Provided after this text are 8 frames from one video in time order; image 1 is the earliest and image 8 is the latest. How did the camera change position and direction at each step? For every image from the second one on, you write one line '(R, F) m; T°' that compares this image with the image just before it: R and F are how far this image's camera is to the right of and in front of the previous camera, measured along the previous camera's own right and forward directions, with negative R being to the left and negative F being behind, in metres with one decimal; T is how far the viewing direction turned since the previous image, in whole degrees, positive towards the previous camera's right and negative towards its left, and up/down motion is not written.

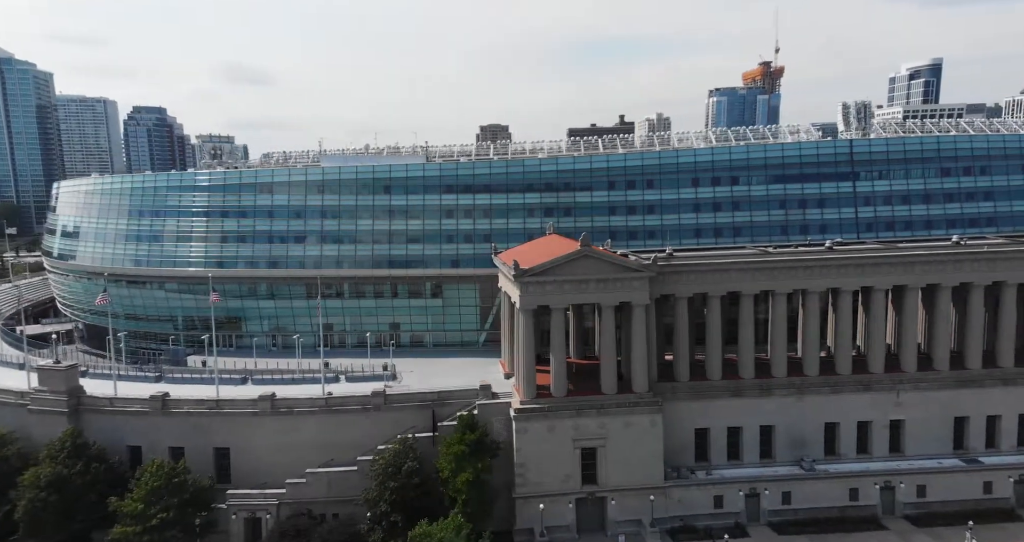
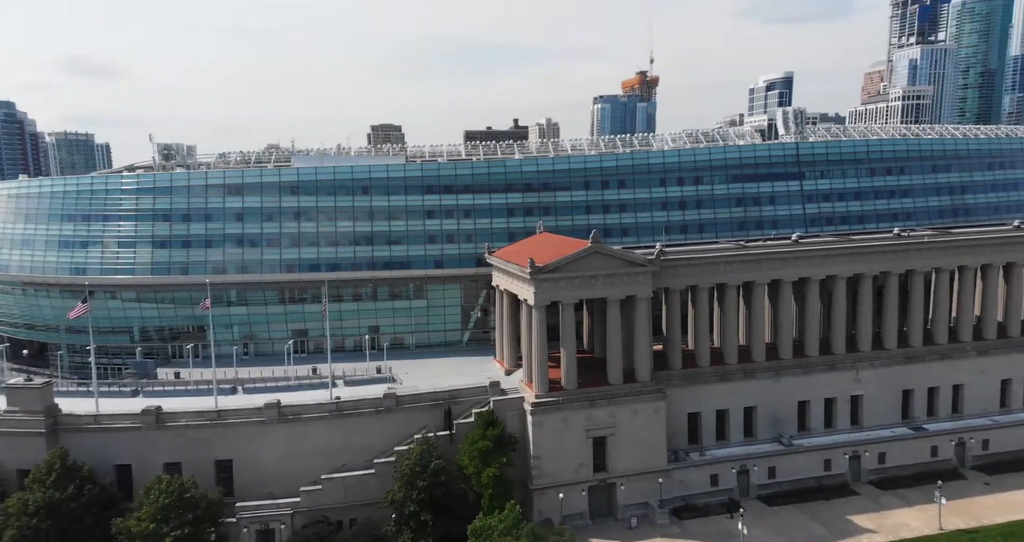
(-9.4, -0.4) m; +10°
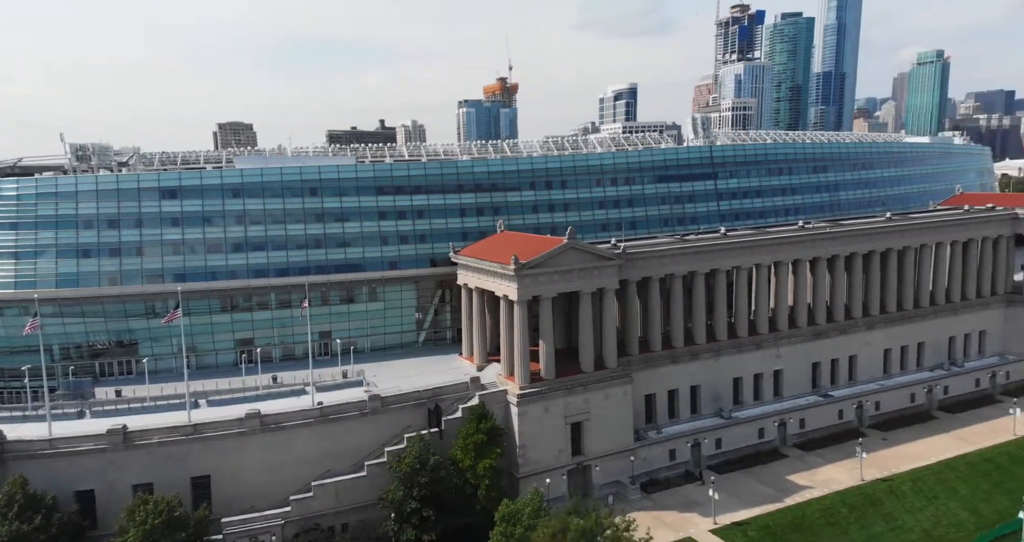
(-9.4, -0.7) m; +12°
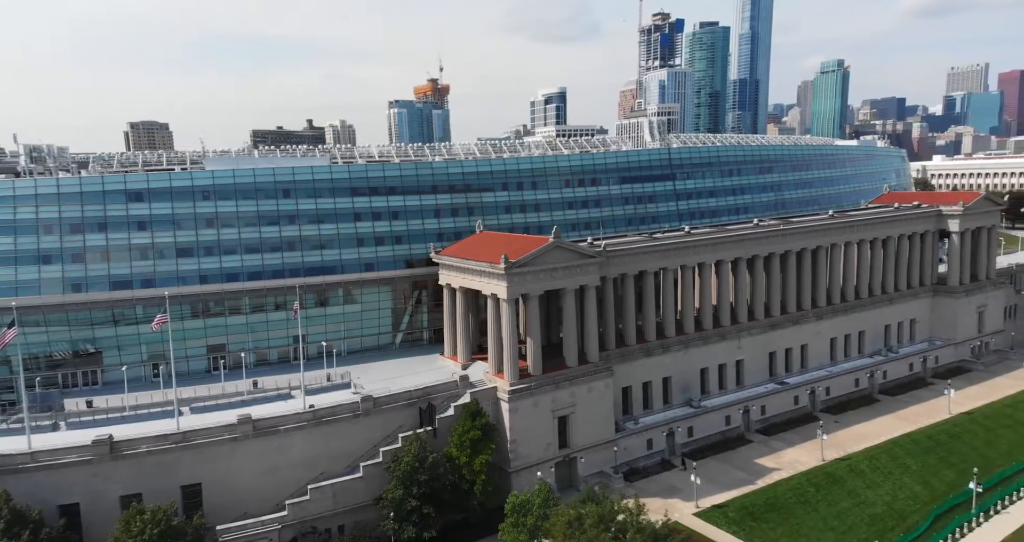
(-4.5, -0.8) m; +6°
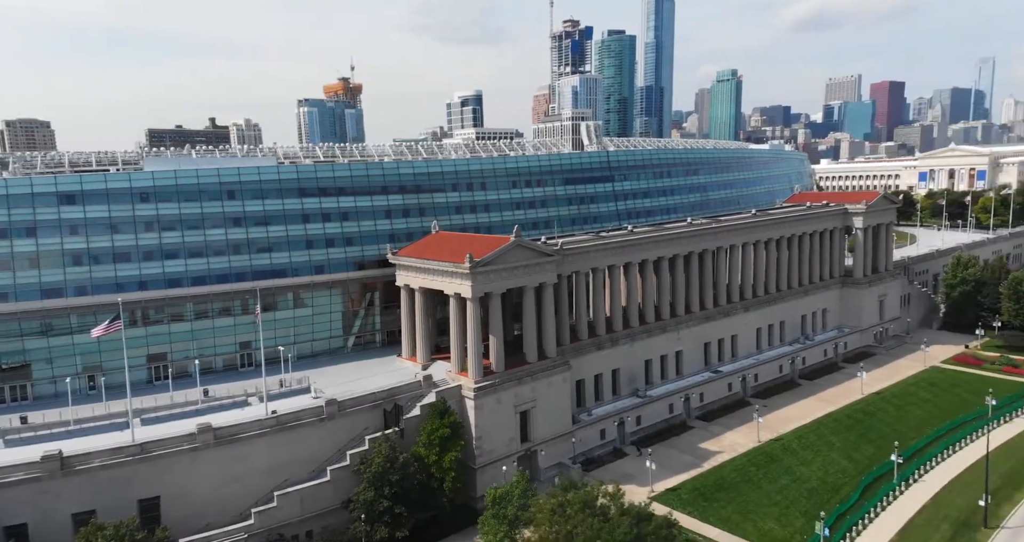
(-3.7, -0.3) m; +7°
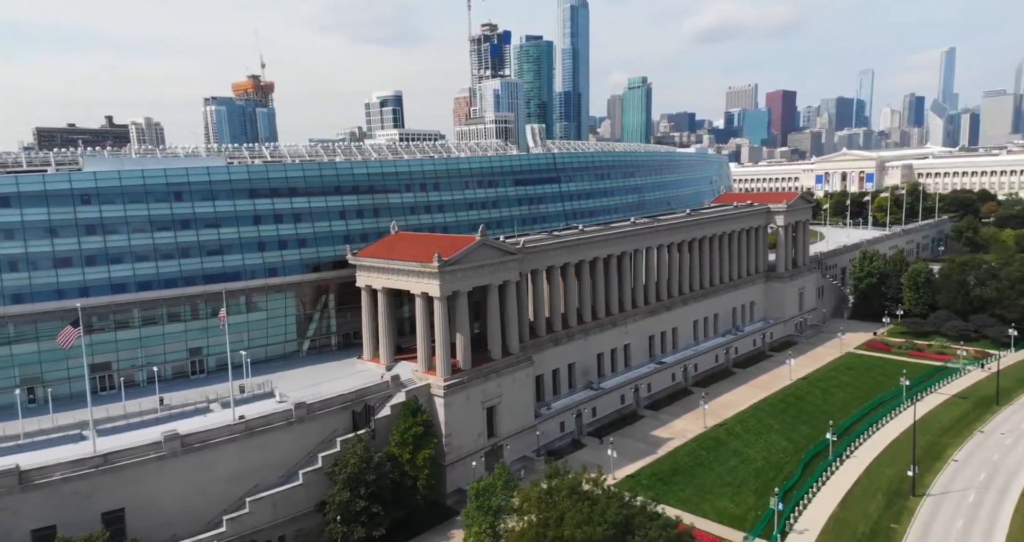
(-3.4, -0.6) m; +6°
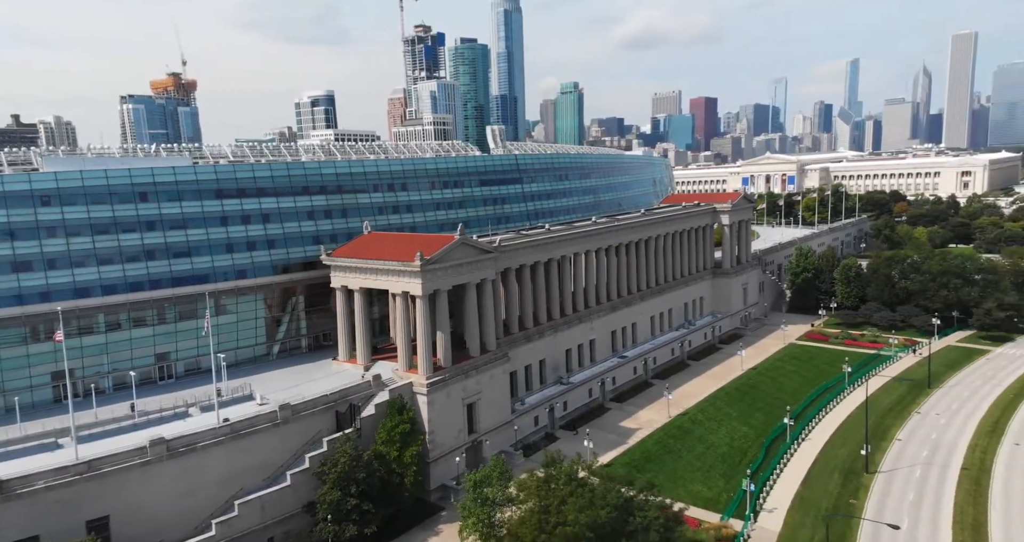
(-3.3, -0.9) m; +5°
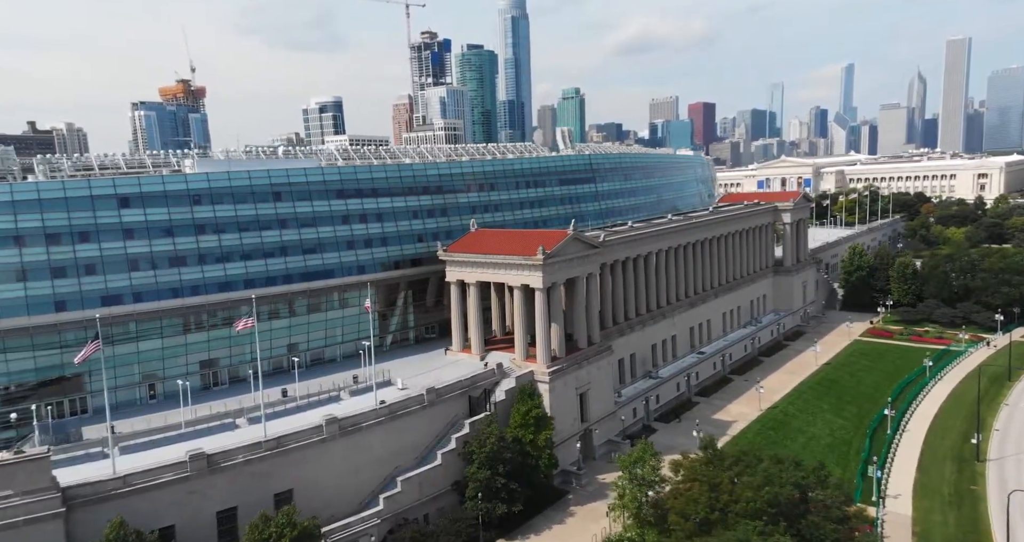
(-8.8, -3.0) m; -1°
